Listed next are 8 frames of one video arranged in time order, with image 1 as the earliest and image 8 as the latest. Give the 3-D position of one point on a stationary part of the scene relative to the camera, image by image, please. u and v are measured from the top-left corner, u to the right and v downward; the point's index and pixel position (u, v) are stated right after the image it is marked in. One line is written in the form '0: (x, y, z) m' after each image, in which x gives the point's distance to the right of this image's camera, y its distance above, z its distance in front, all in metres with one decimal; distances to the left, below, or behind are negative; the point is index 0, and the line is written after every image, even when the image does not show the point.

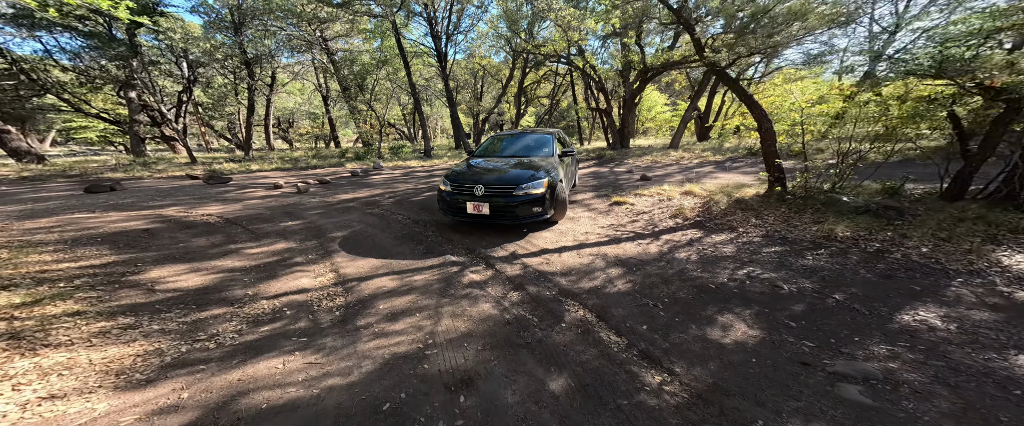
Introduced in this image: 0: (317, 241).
0: (-3.0, -0.4, +5.2) m
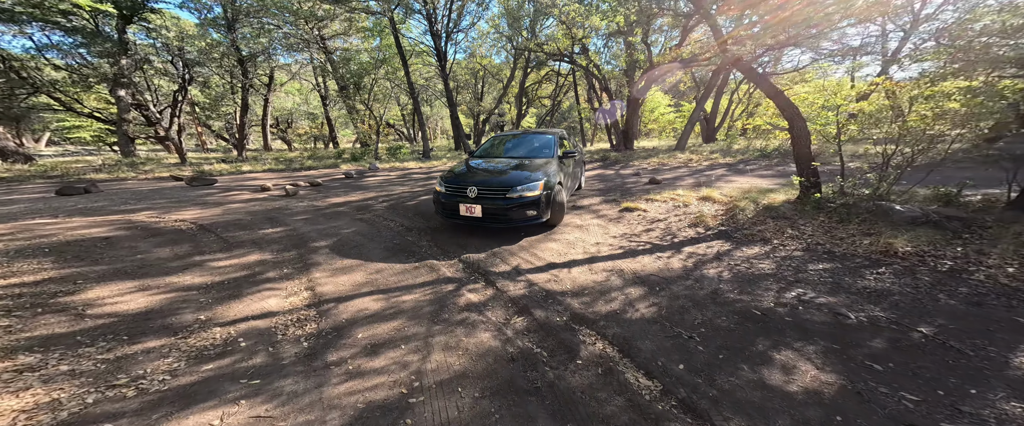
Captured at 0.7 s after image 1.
0: (-2.9, -0.5, +4.6) m
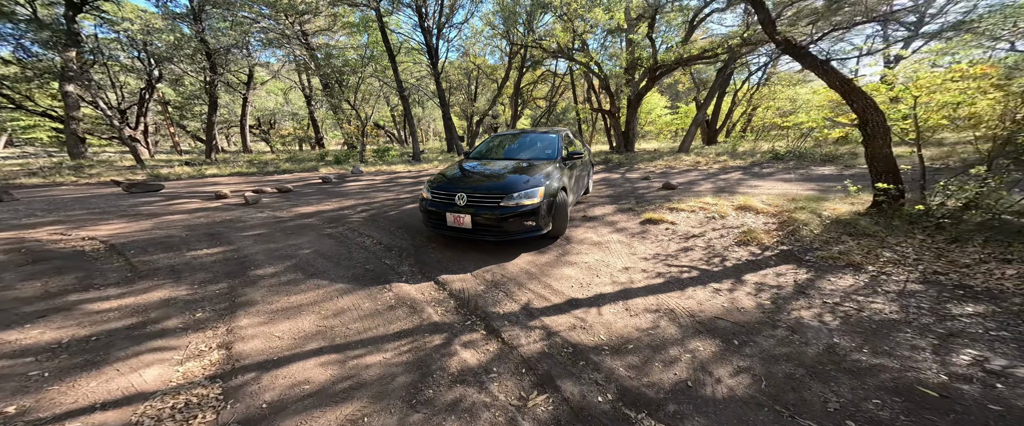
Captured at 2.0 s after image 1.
0: (-2.8, -0.7, +3.4) m
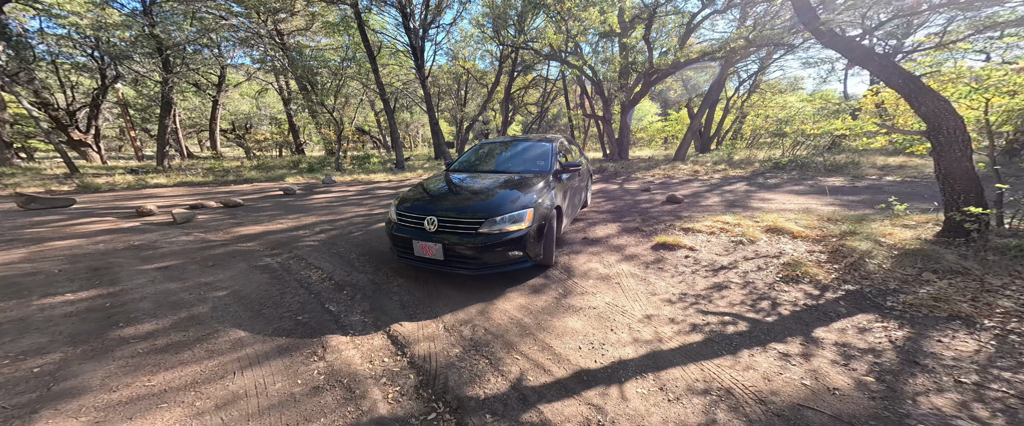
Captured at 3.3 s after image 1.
0: (-2.9, -0.9, +2.3) m
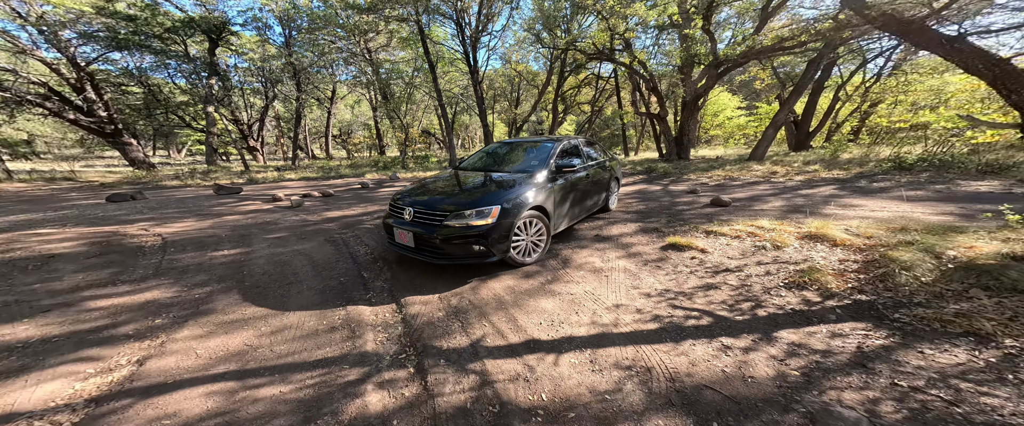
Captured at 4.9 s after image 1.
0: (-3.2, -0.8, +3.5) m
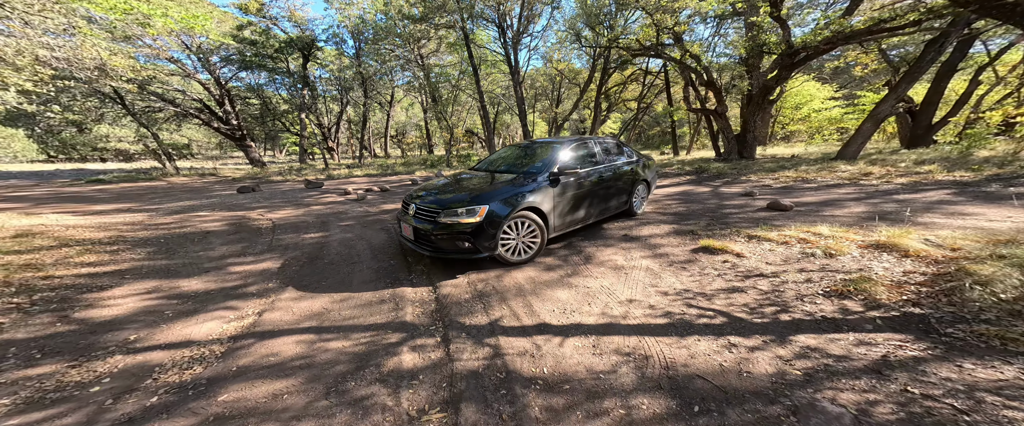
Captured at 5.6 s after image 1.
0: (-2.8, -0.6, +4.4) m
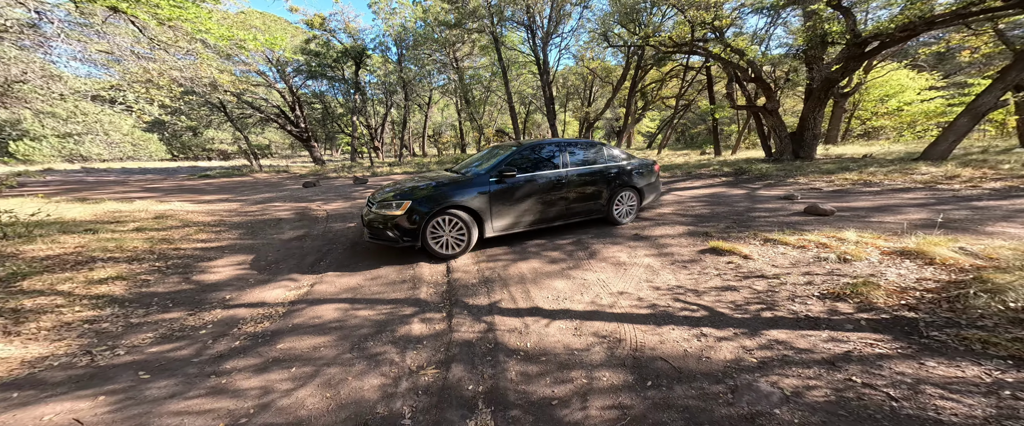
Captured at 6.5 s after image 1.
0: (-2.6, -0.5, +5.1) m
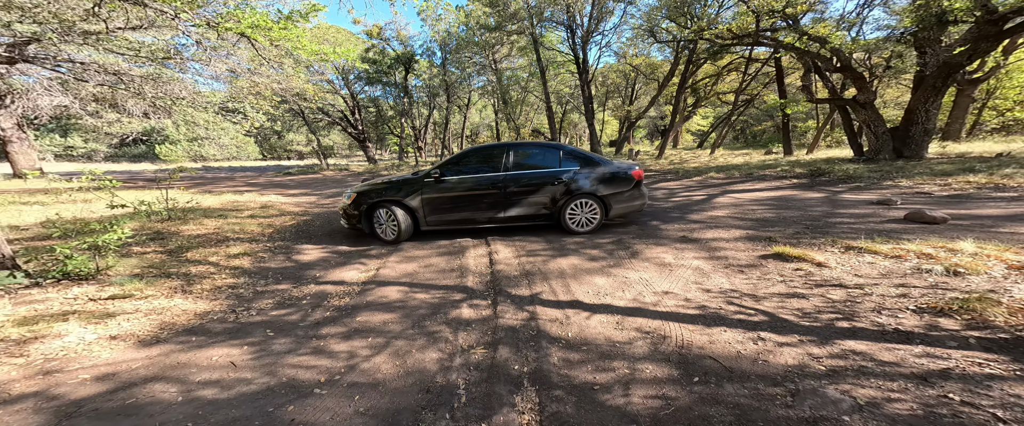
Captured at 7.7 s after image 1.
0: (-1.8, -0.4, +5.6) m
